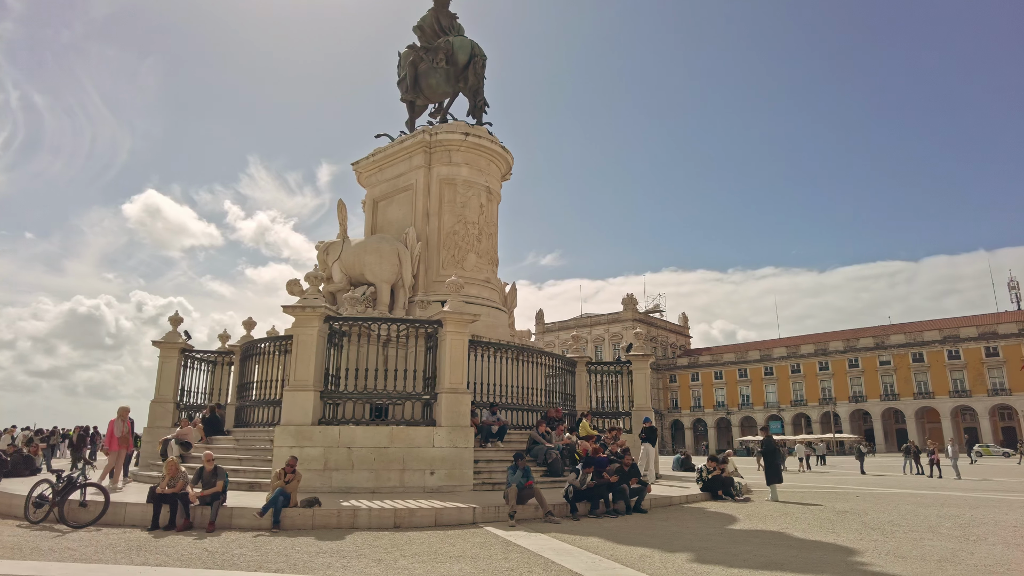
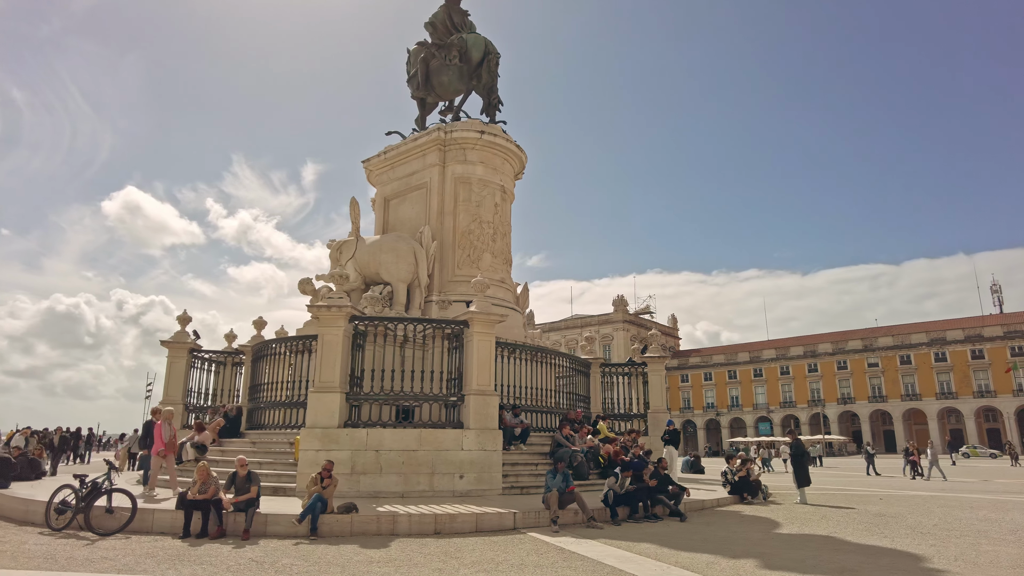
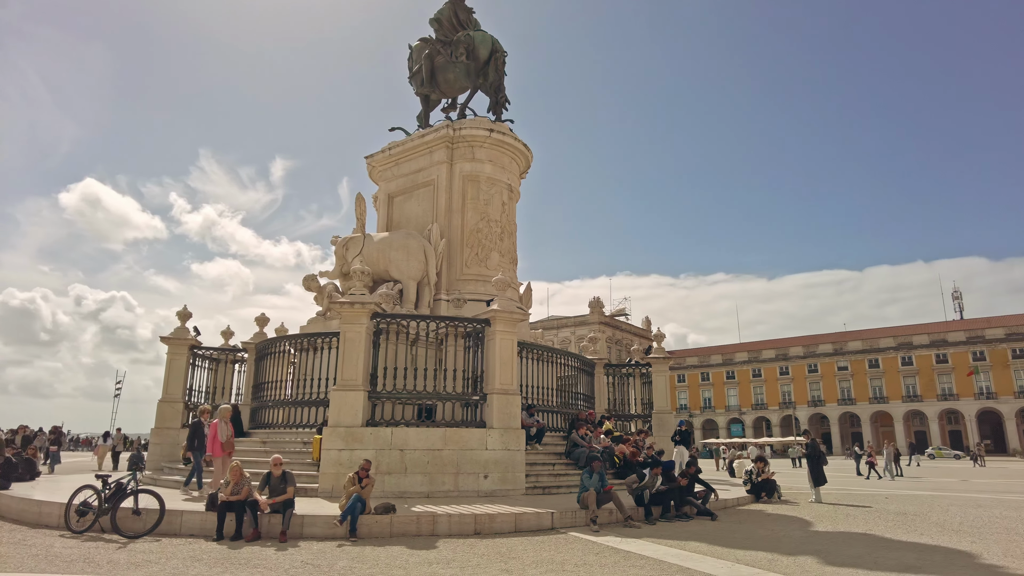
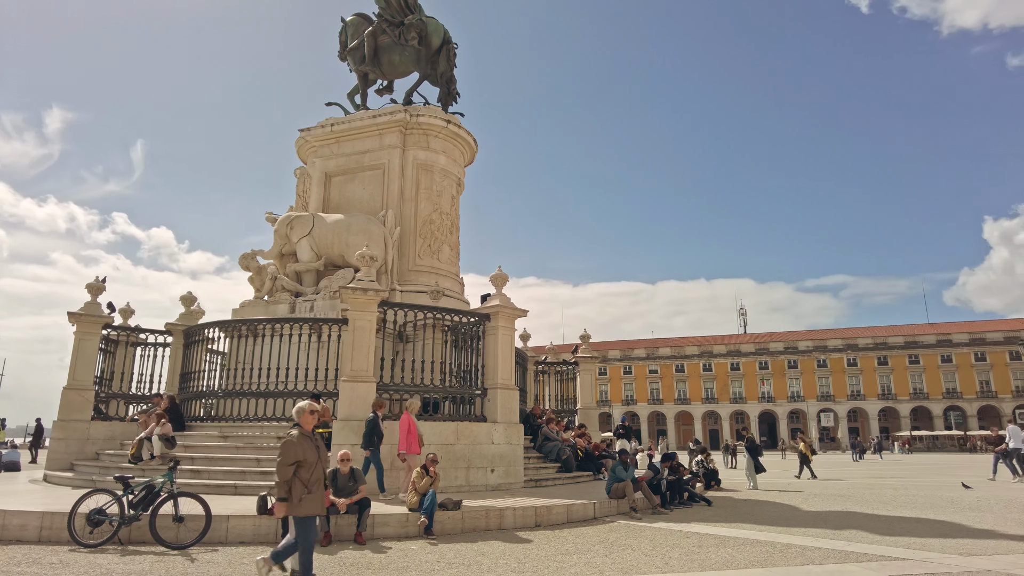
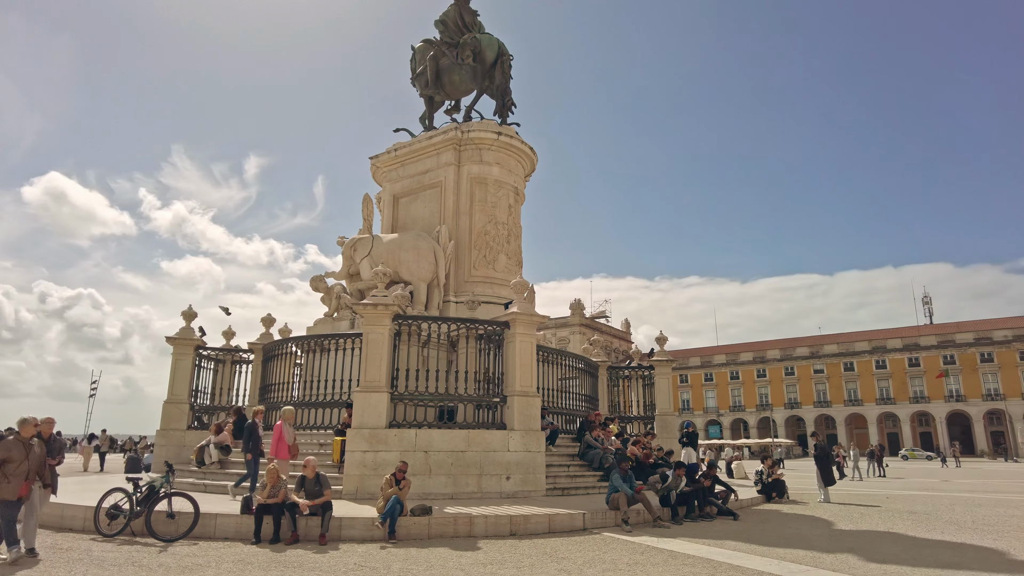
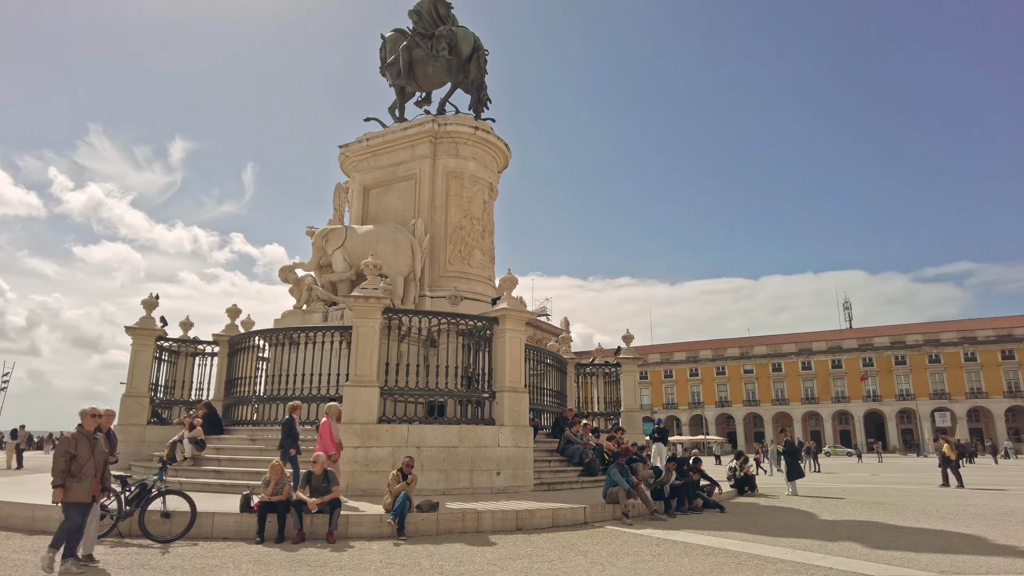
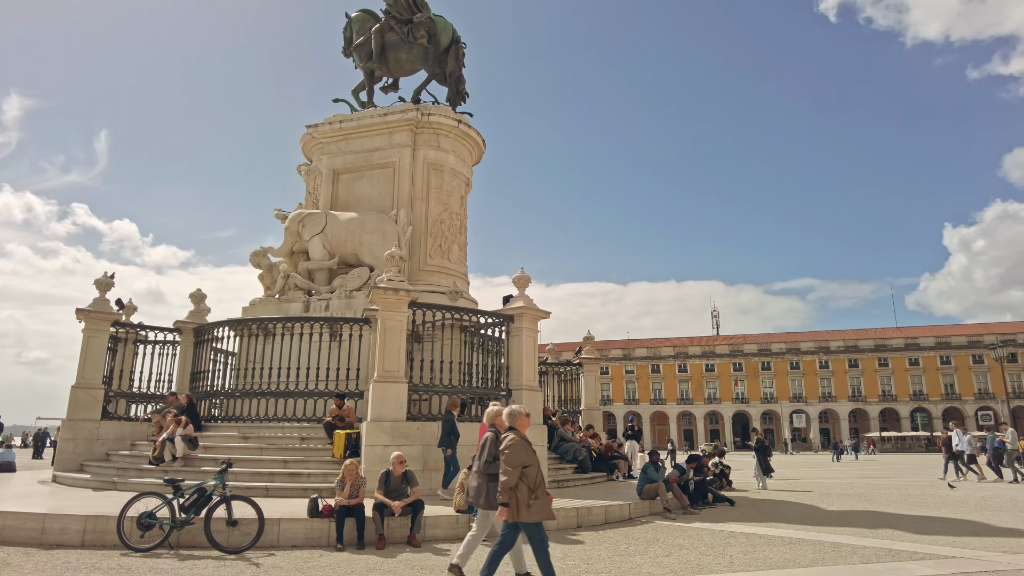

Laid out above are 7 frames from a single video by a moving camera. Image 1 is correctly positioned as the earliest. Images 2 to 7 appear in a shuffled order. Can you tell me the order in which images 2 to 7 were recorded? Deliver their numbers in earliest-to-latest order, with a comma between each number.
2, 3, 5, 6, 4, 7
